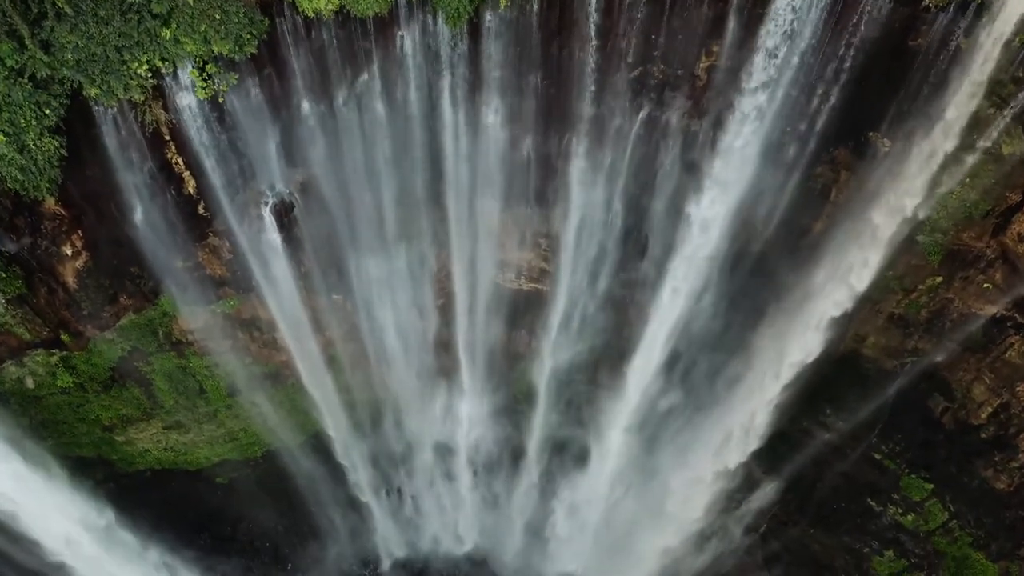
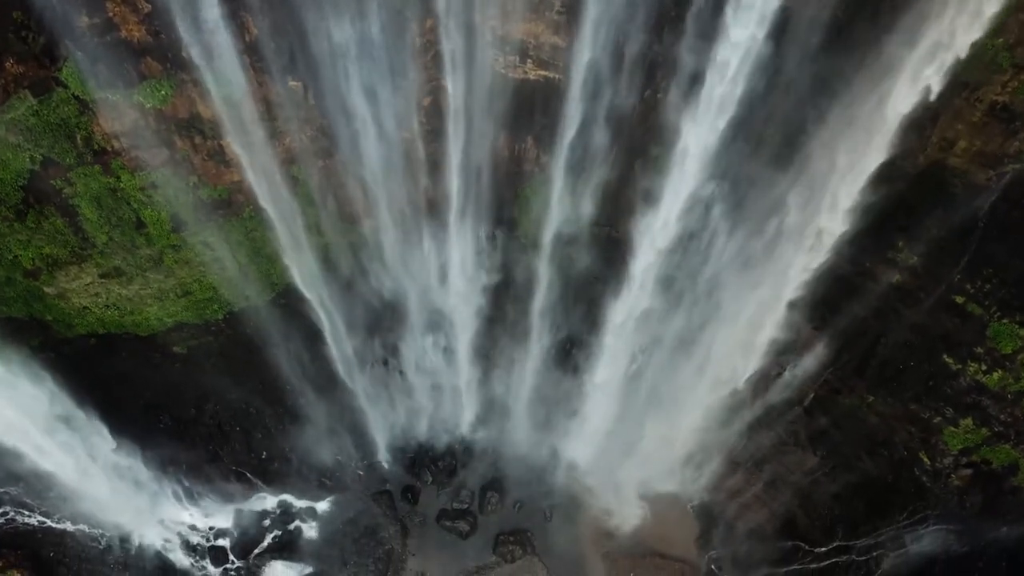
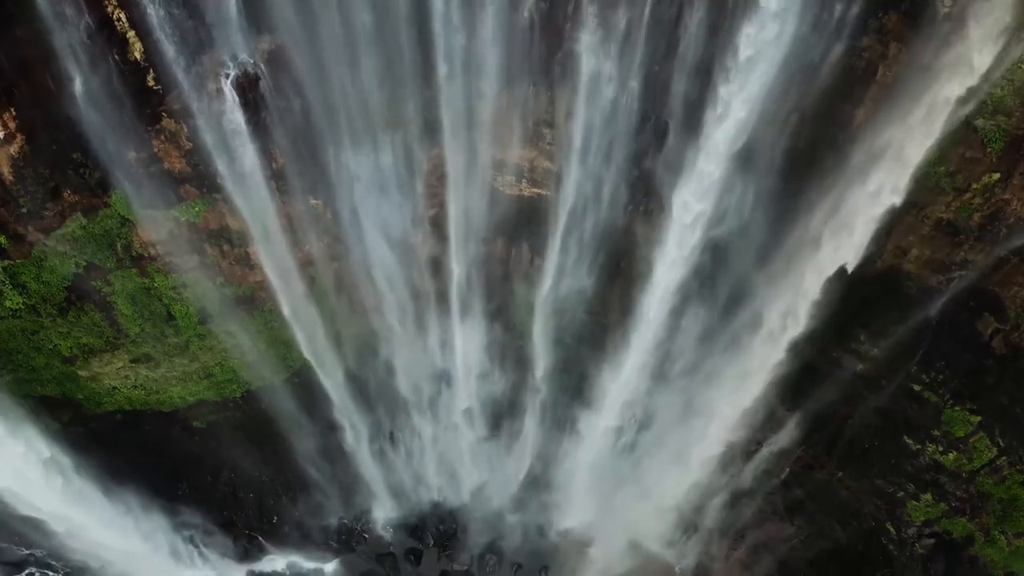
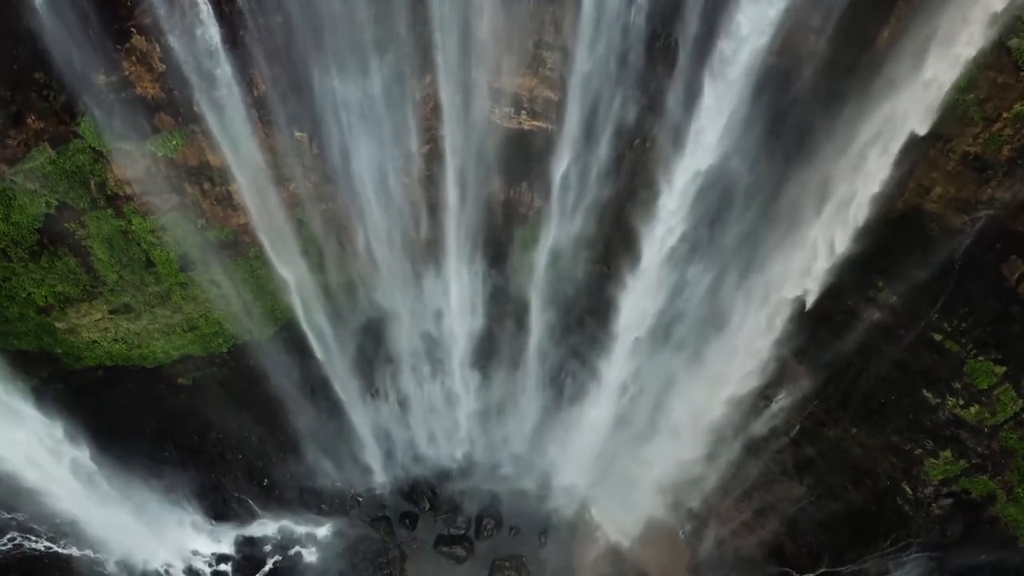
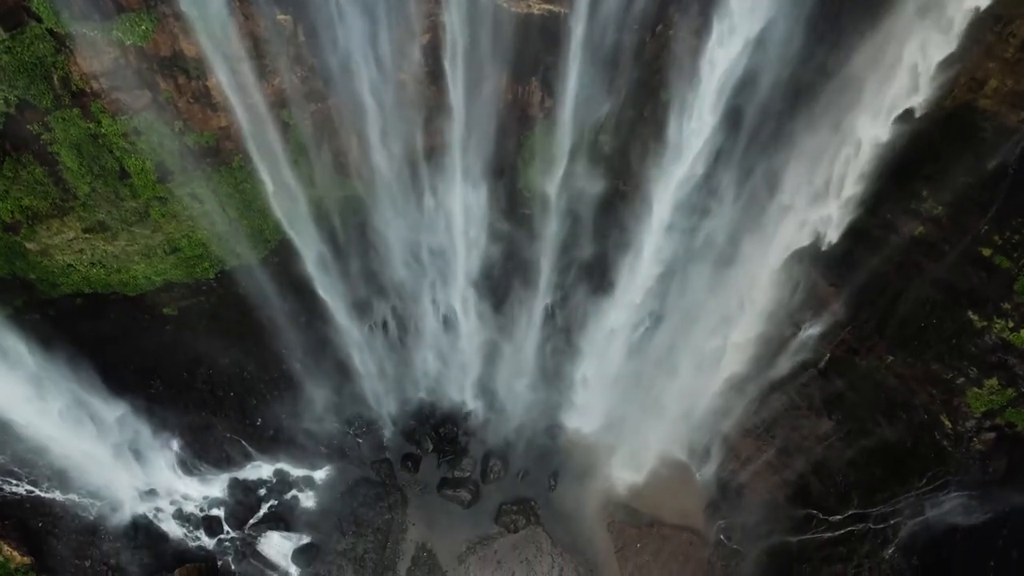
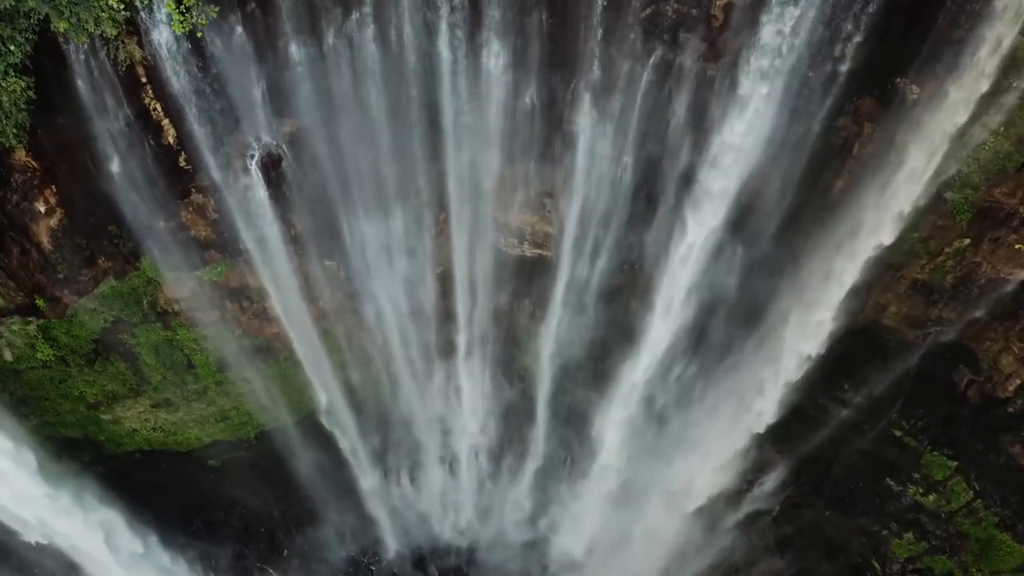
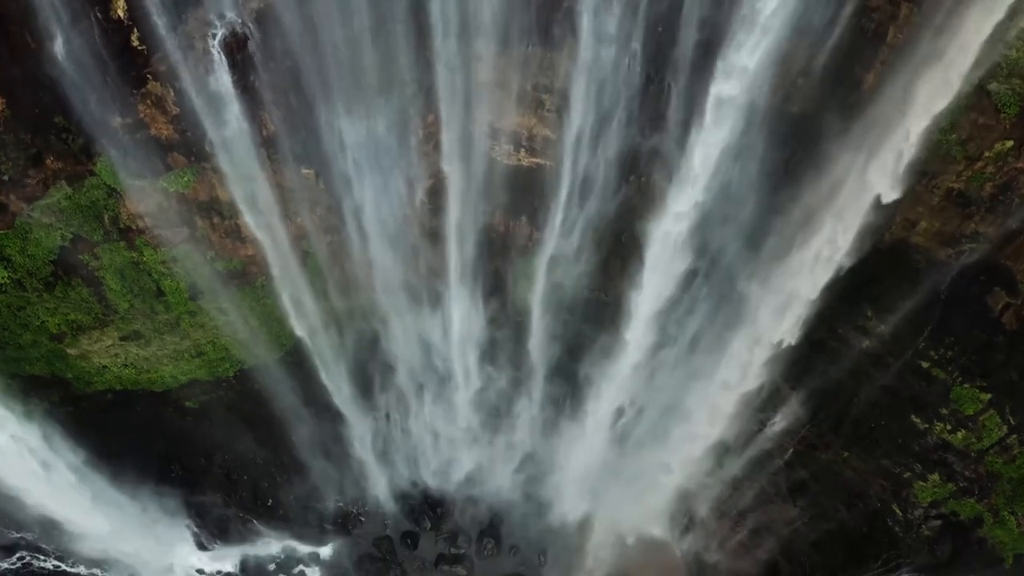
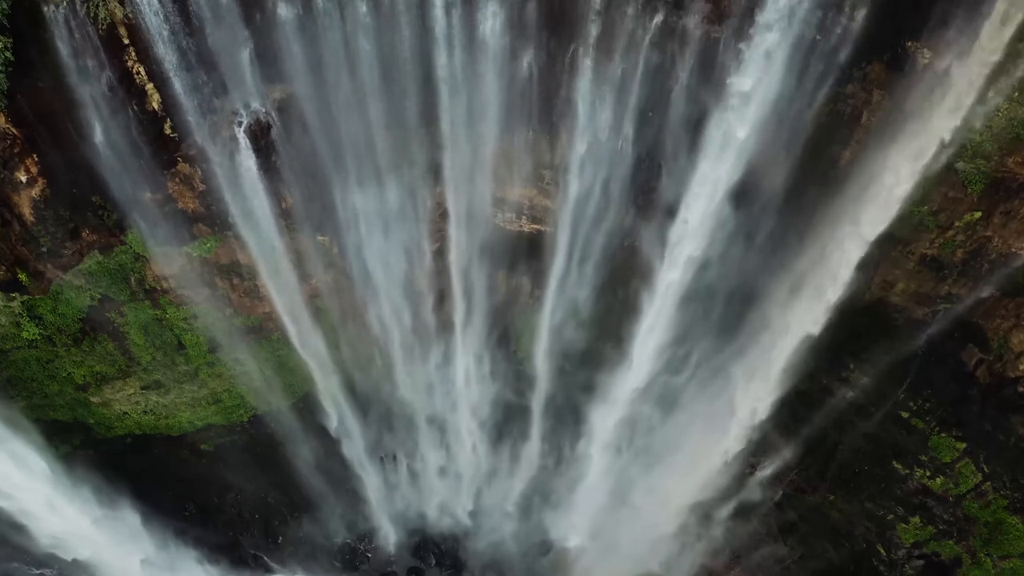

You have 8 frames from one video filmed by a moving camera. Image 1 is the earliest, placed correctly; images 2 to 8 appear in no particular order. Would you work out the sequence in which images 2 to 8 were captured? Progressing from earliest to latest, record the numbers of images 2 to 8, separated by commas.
6, 8, 3, 7, 4, 2, 5
